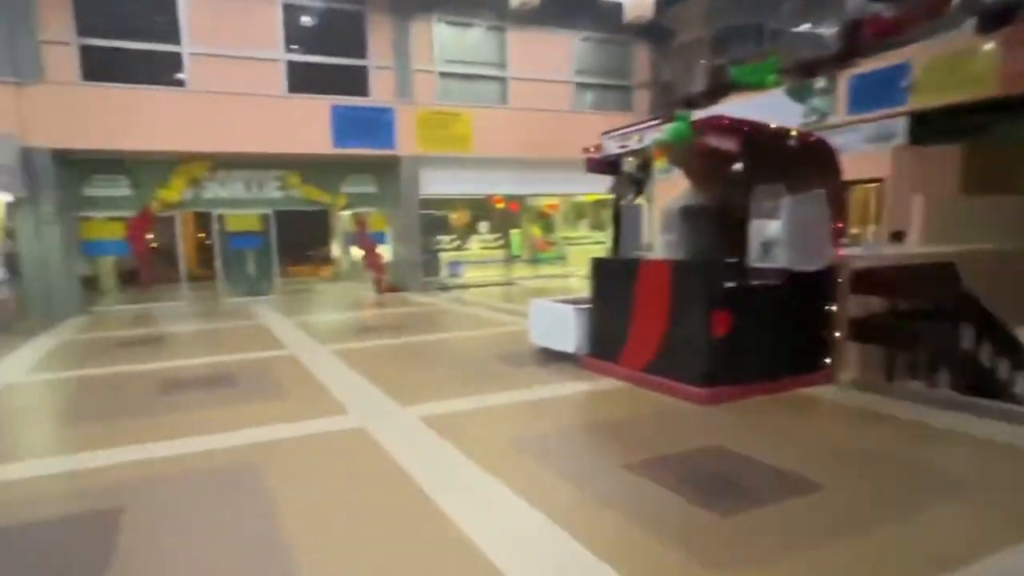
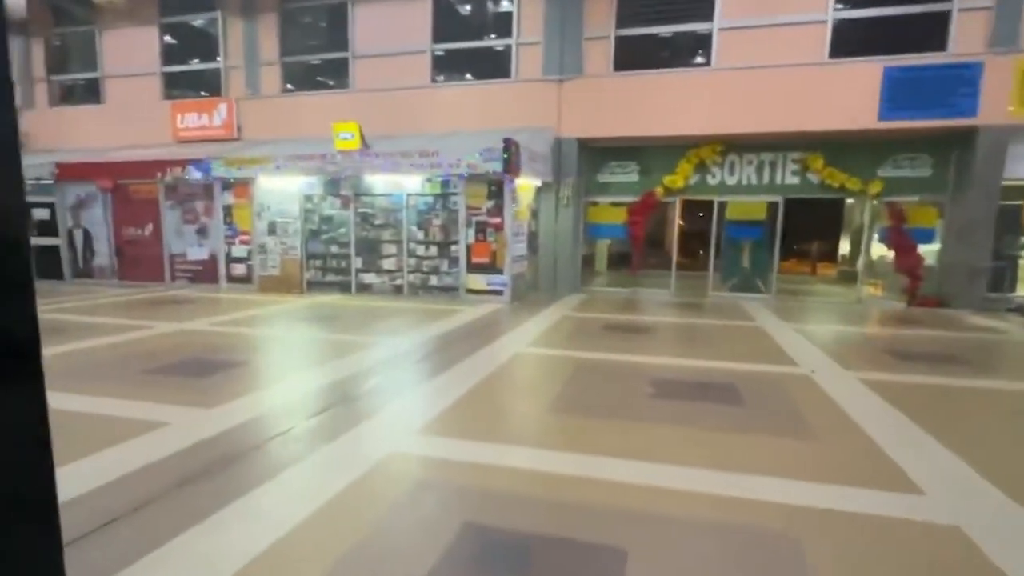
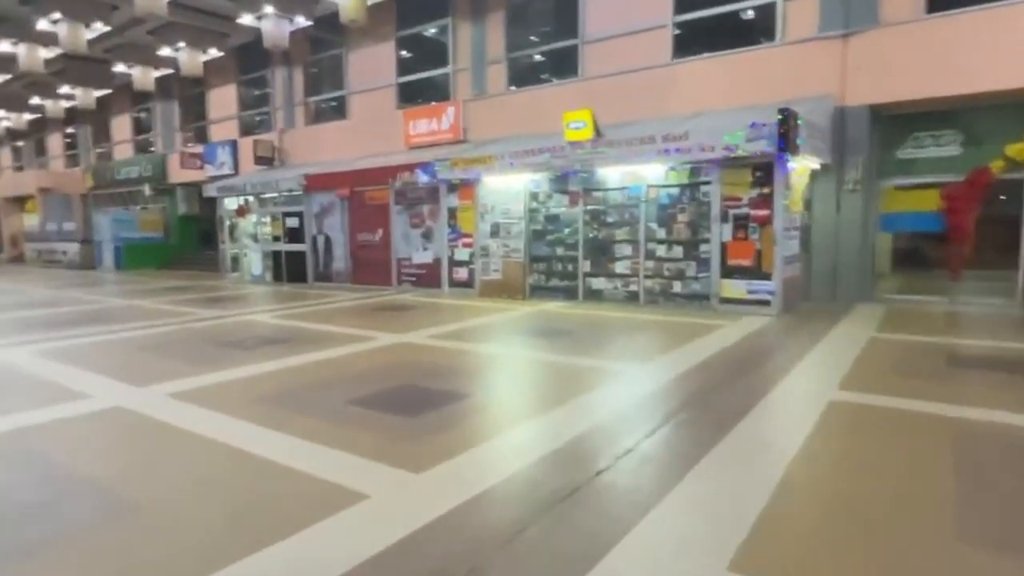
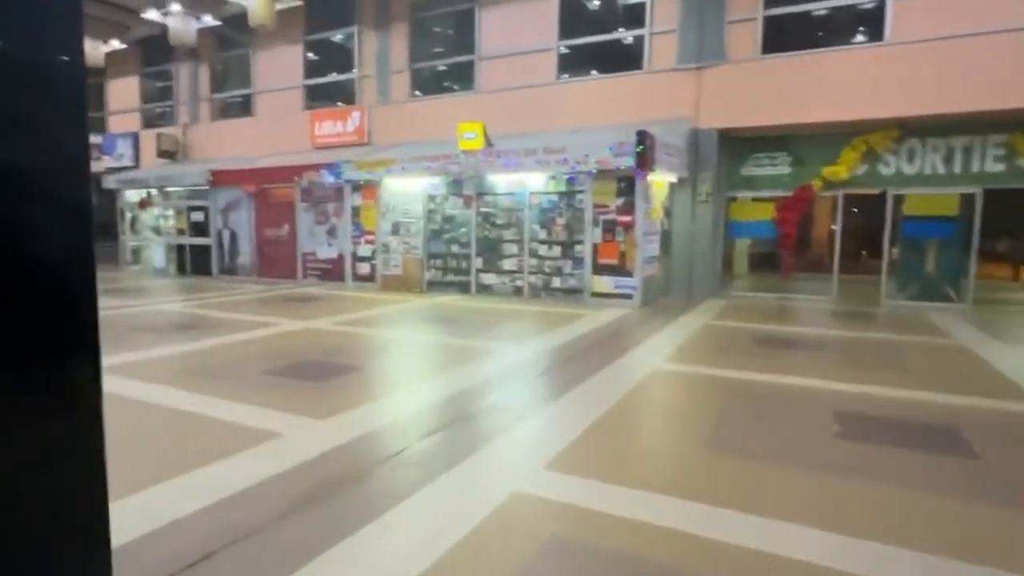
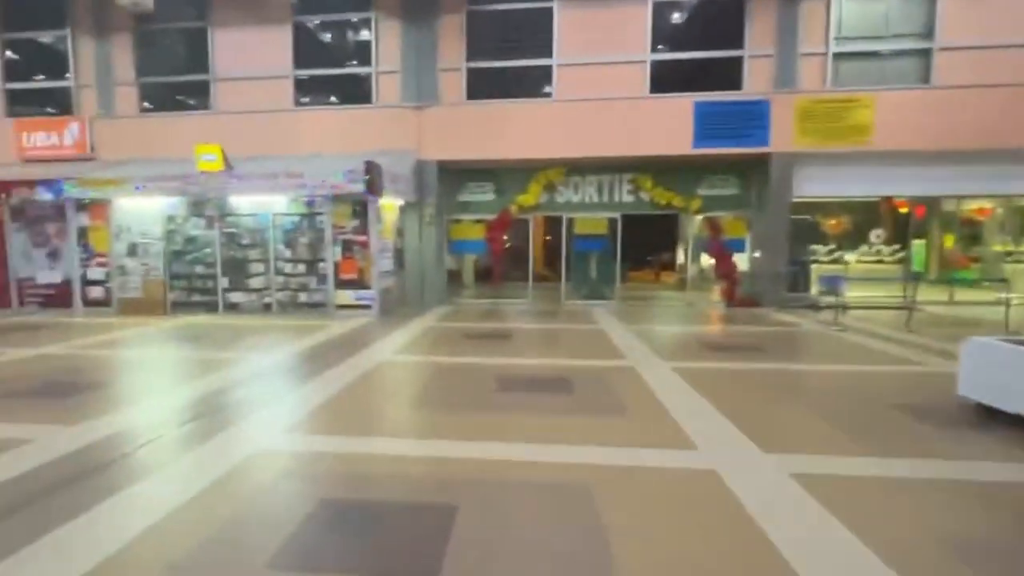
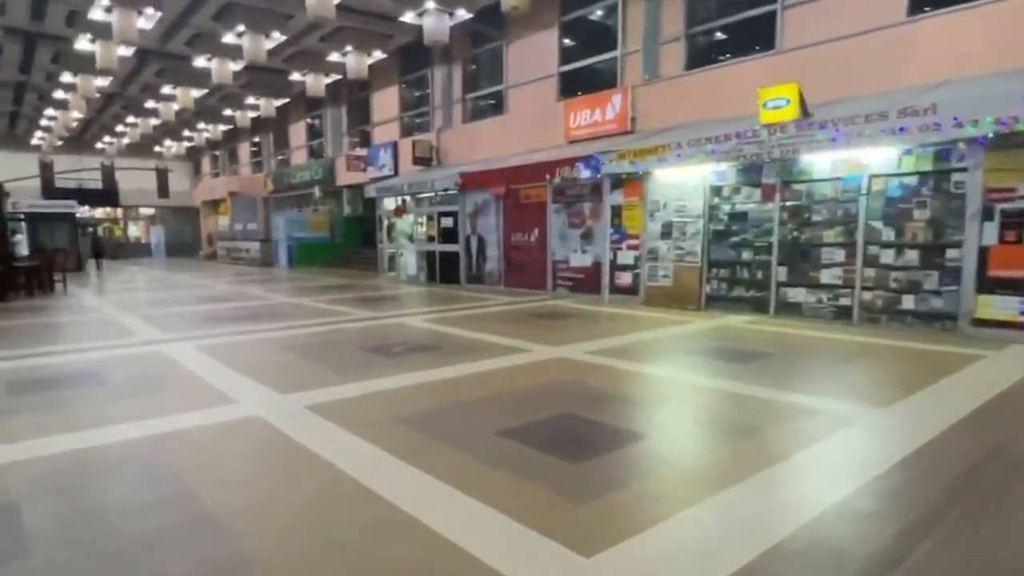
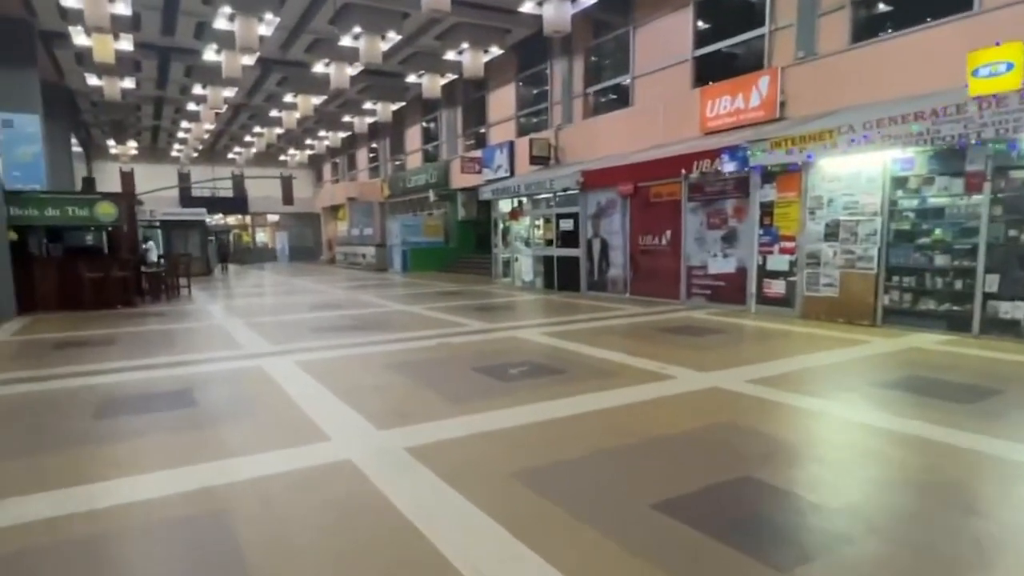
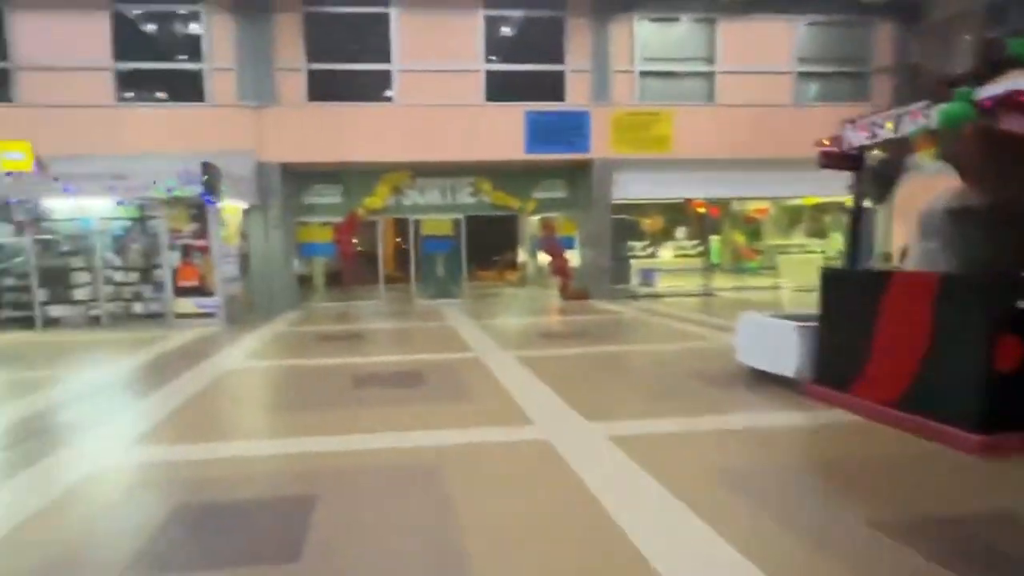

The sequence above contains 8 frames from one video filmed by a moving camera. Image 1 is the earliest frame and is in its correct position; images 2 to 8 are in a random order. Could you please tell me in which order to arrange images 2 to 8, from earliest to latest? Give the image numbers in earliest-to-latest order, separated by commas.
8, 5, 2, 4, 3, 6, 7
